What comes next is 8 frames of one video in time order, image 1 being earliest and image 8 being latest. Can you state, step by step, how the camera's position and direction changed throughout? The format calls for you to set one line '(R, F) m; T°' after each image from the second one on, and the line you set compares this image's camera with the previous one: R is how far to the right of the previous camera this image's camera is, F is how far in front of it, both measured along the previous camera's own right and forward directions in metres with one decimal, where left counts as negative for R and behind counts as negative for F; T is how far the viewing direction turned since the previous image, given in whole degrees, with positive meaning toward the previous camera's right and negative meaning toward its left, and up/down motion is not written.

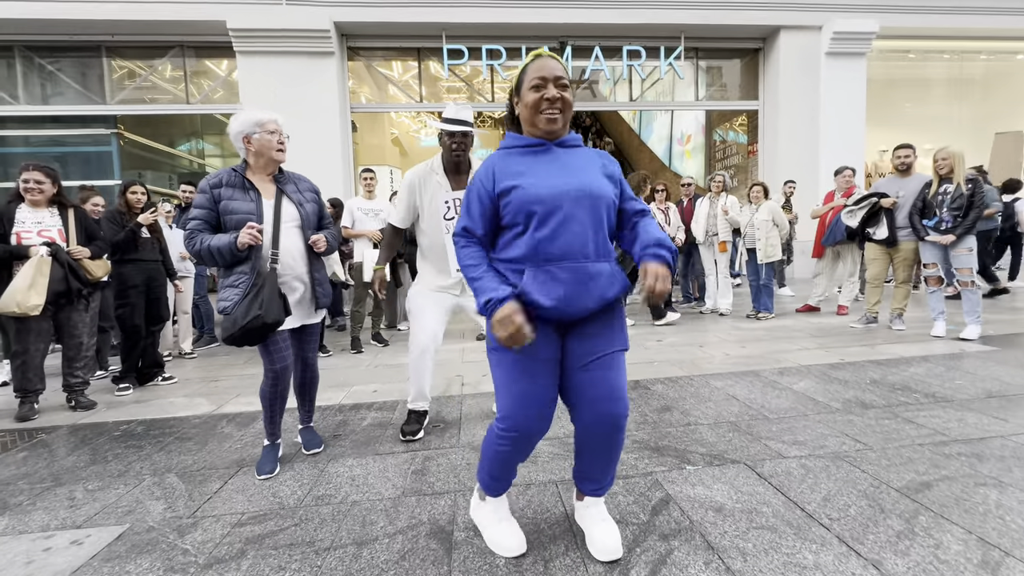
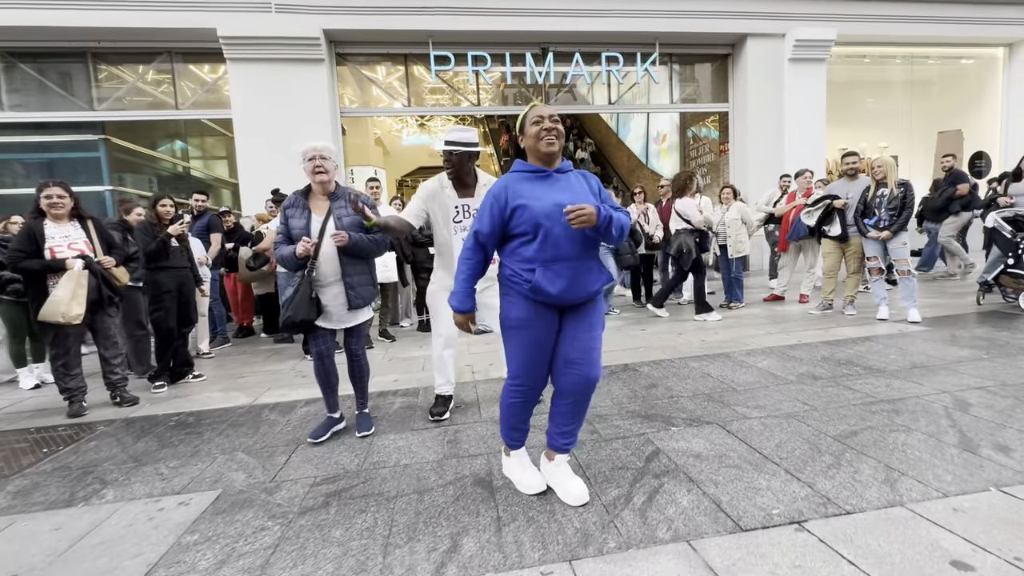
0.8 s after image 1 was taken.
(-0.2, -0.5) m; +3°
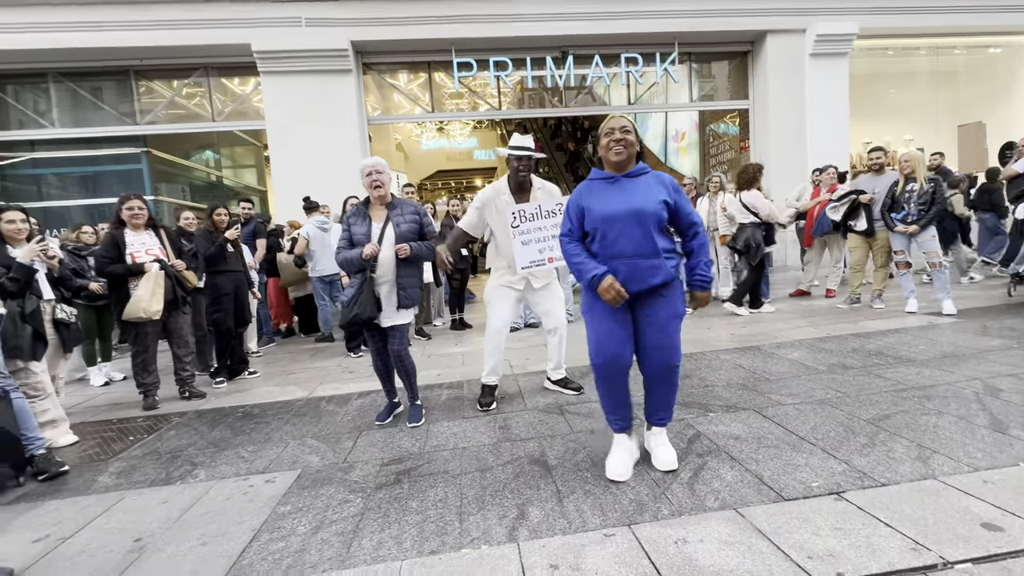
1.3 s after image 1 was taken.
(-0.2, -0.2) m; -2°
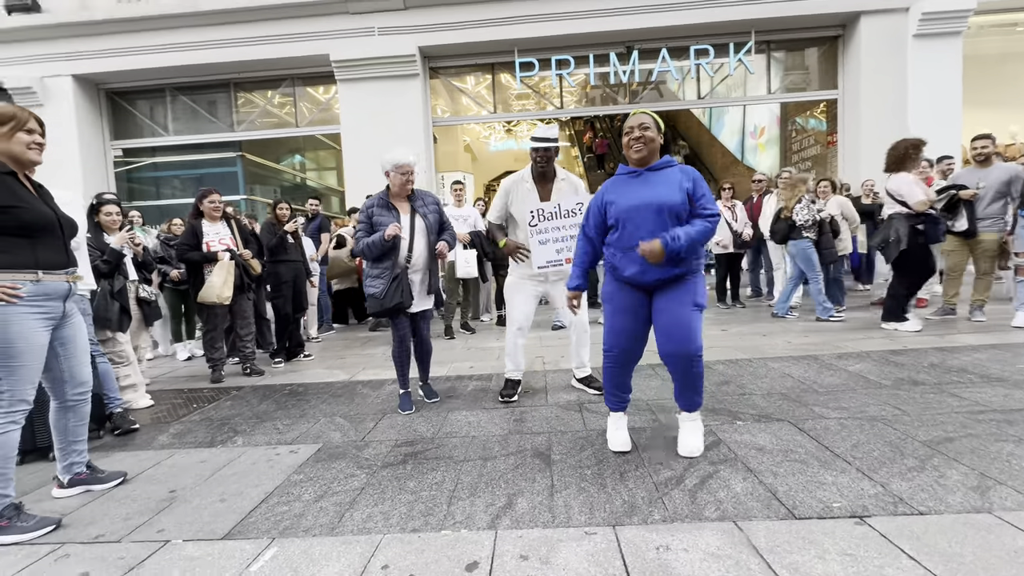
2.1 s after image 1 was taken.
(+0.4, 0.0) m; -9°
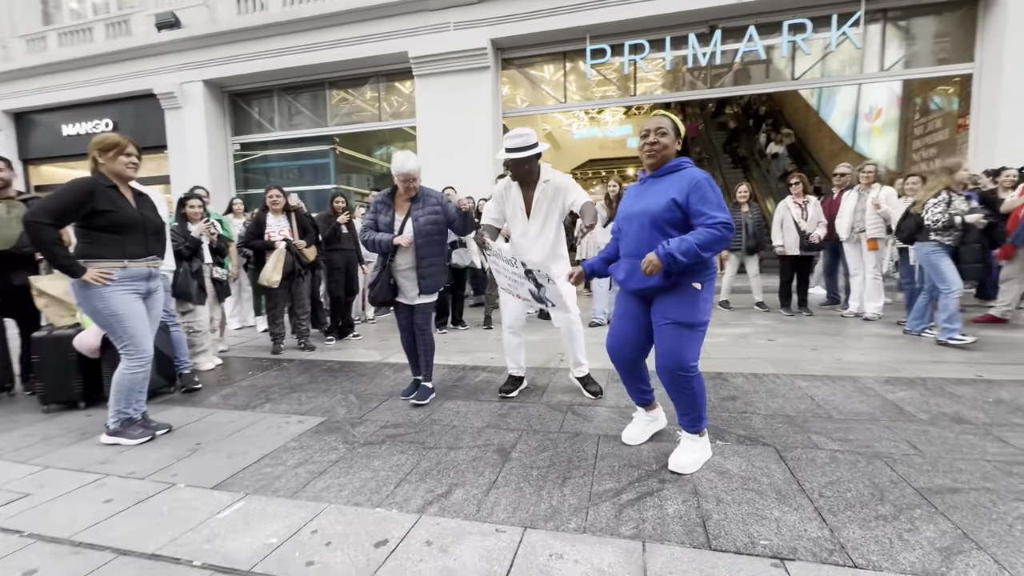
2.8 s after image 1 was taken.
(+0.7, 0.0) m; -11°
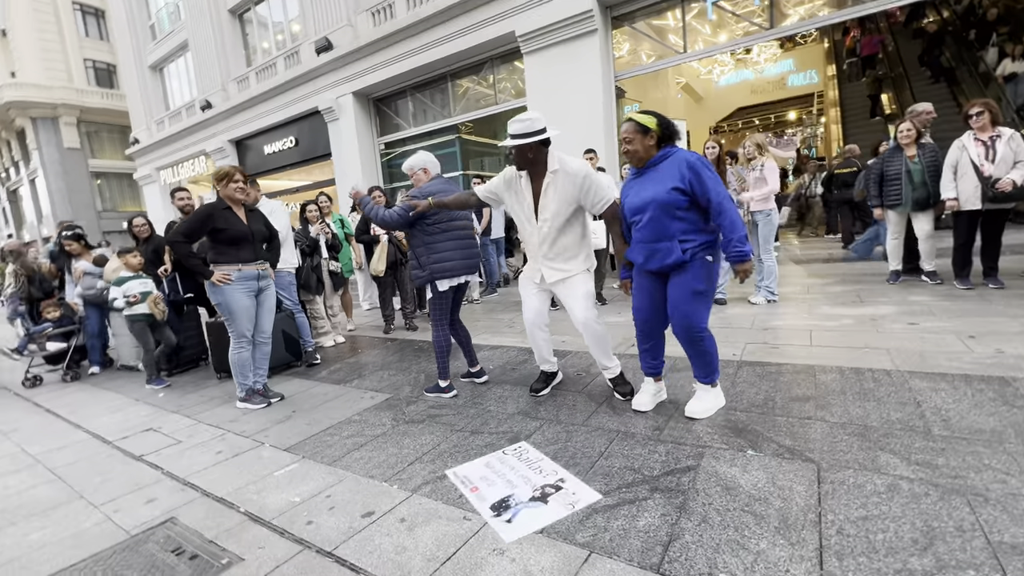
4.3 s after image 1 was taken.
(+0.9, +0.1) m; -19°
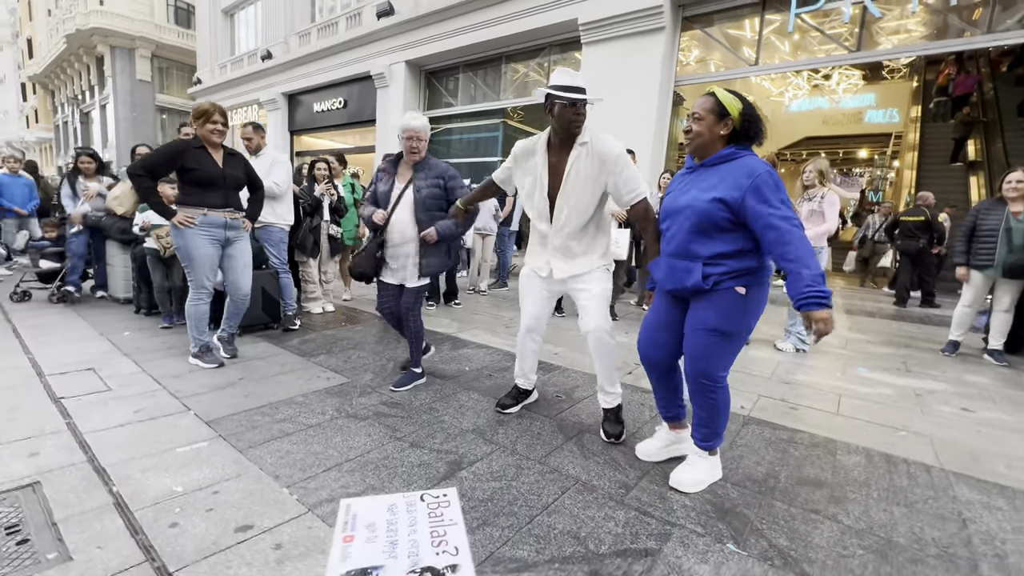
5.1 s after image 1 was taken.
(+0.3, +0.5) m; -4°
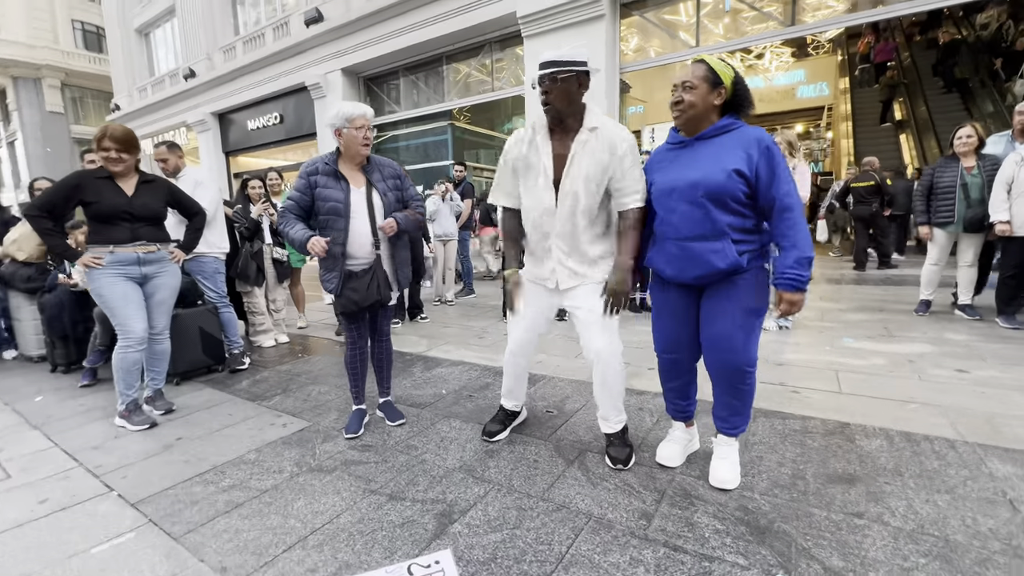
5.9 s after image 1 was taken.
(-0.1, +0.4) m; +5°
